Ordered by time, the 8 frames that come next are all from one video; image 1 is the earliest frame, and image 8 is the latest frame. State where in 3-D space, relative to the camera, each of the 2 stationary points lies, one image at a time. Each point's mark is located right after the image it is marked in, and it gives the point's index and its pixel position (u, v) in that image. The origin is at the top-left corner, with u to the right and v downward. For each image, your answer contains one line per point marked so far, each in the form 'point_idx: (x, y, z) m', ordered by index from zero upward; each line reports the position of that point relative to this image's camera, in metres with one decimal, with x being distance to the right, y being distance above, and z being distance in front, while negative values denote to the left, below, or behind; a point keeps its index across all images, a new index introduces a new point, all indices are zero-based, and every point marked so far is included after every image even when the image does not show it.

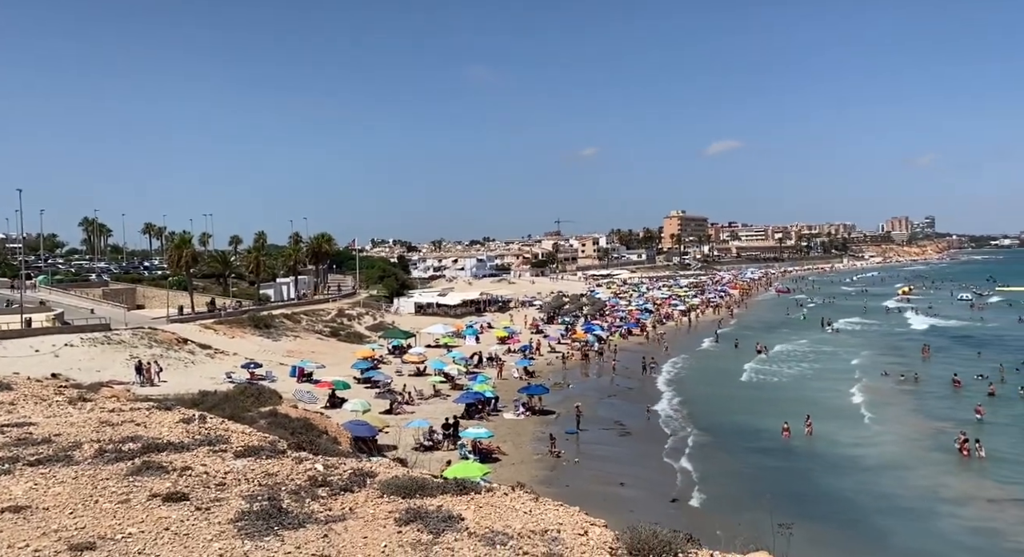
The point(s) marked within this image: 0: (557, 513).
0: (+0.8, -4.9, +18.7) m
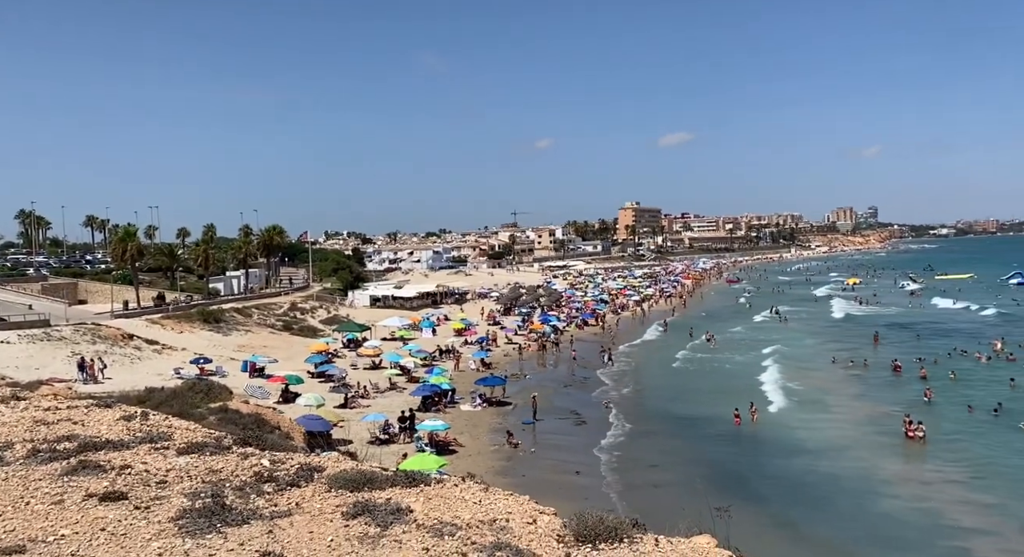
0: (-0.3, -4.7, +18.8) m
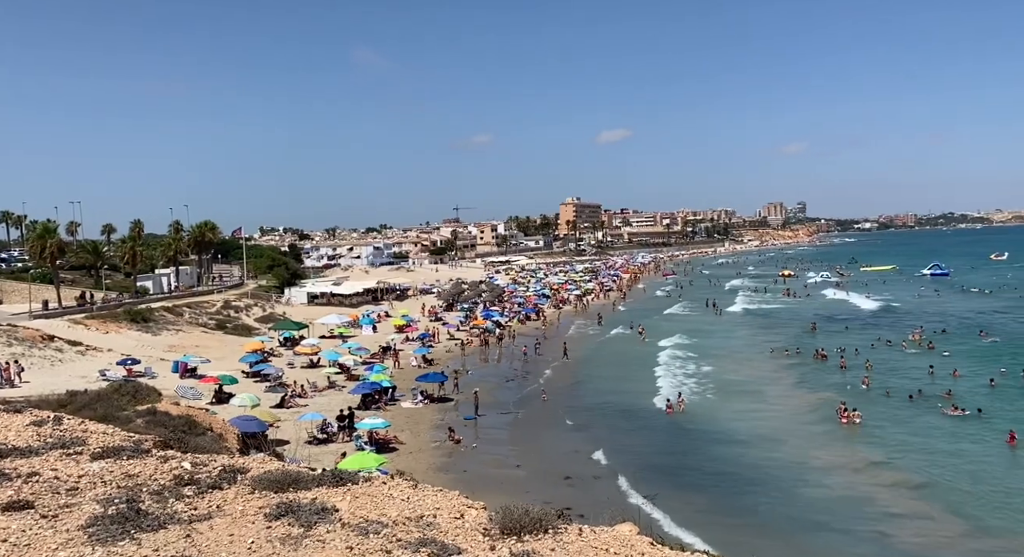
0: (-1.7, -4.7, +18.8) m
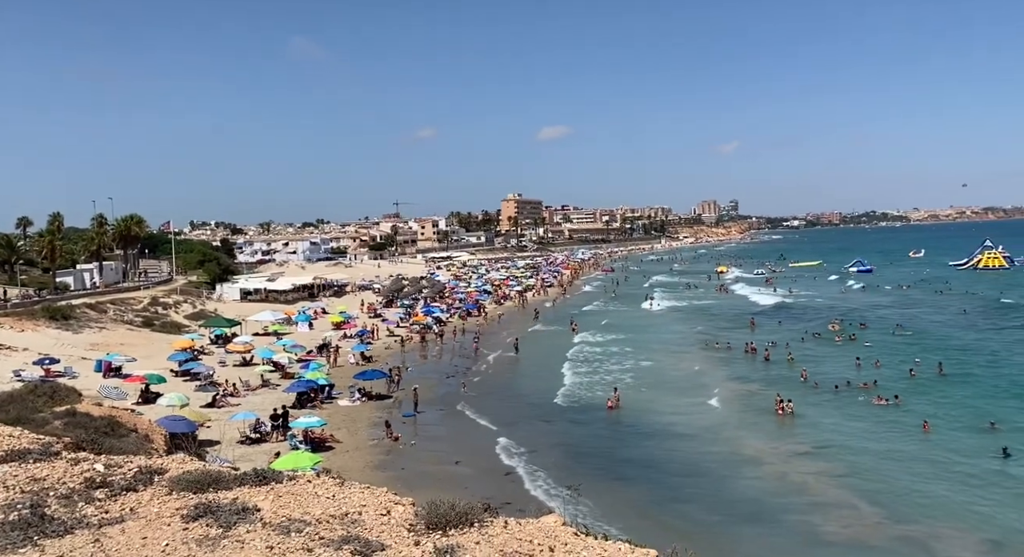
0: (-3.2, -4.6, +18.5) m
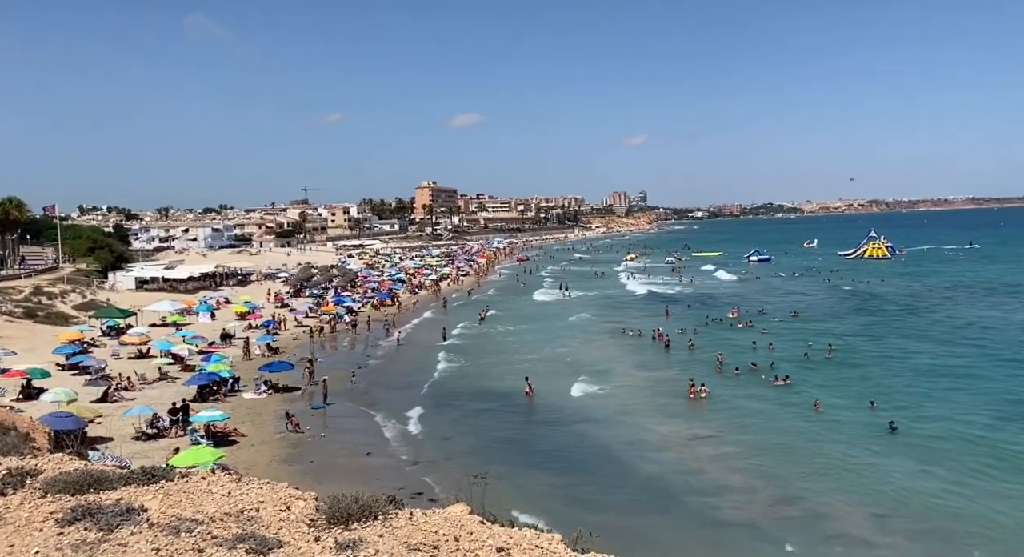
0: (-5.2, -4.4, +17.8) m
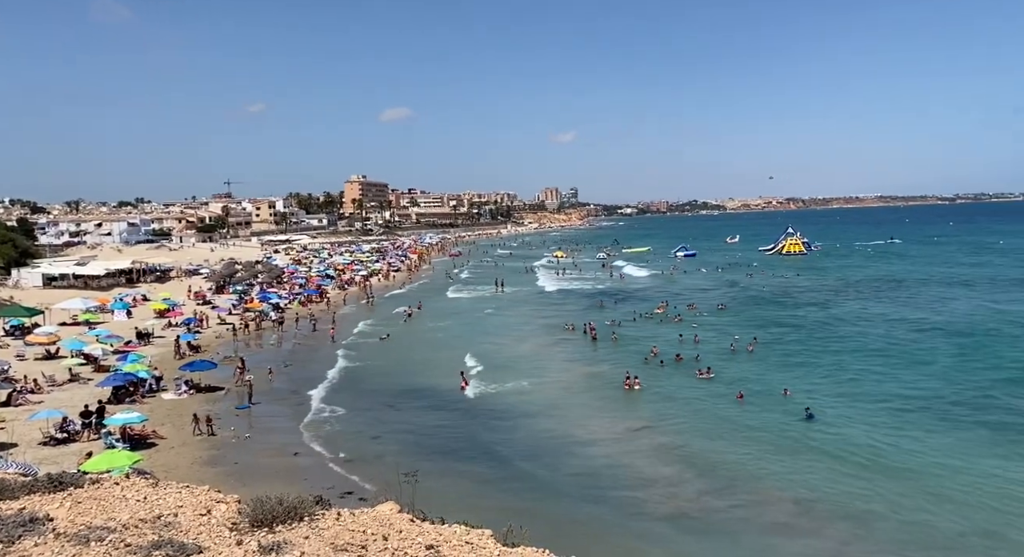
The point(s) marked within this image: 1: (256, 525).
0: (-6.6, -4.3, +16.9) m
1: (-4.8, -4.6, +15.8) m
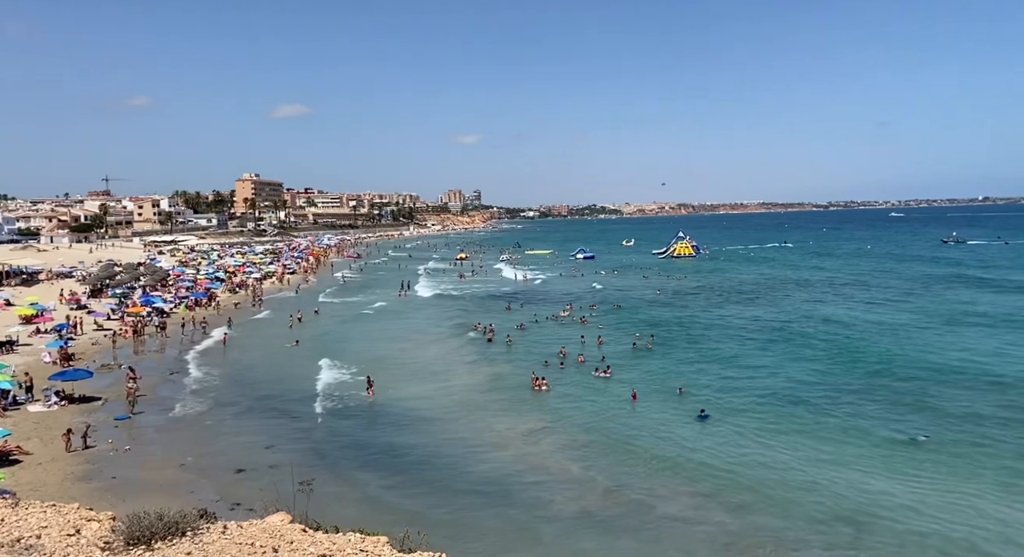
0: (-8.7, -4.4, +15.2) m
1: (-6.8, -4.7, +14.3) m
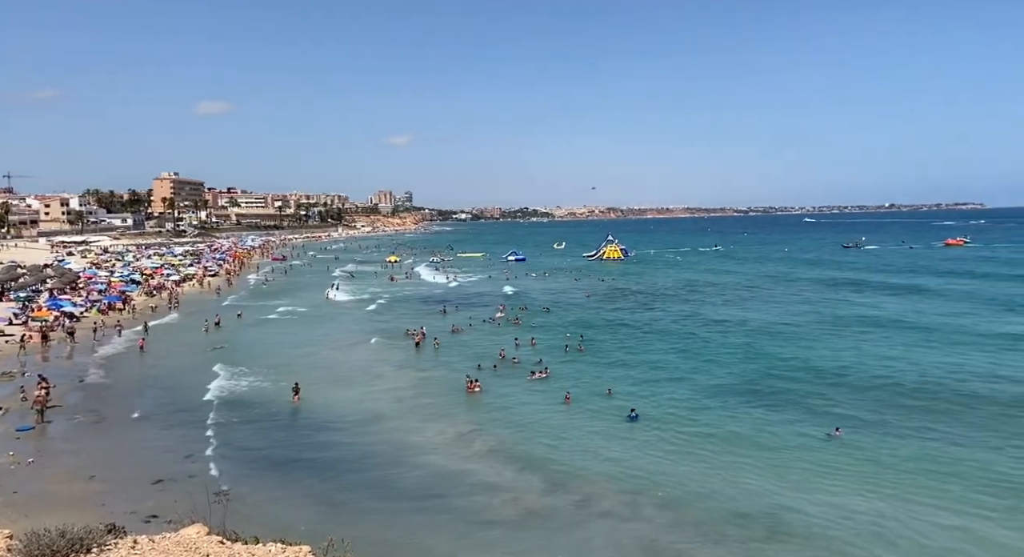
0: (-10.0, -4.5, +13.9) m
1: (-8.1, -4.8, +13.1) m
